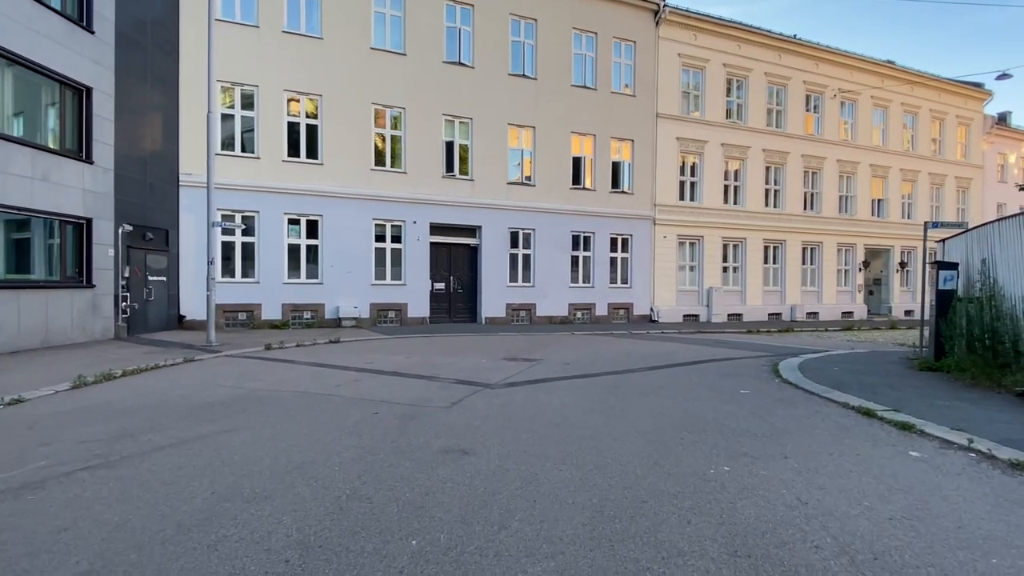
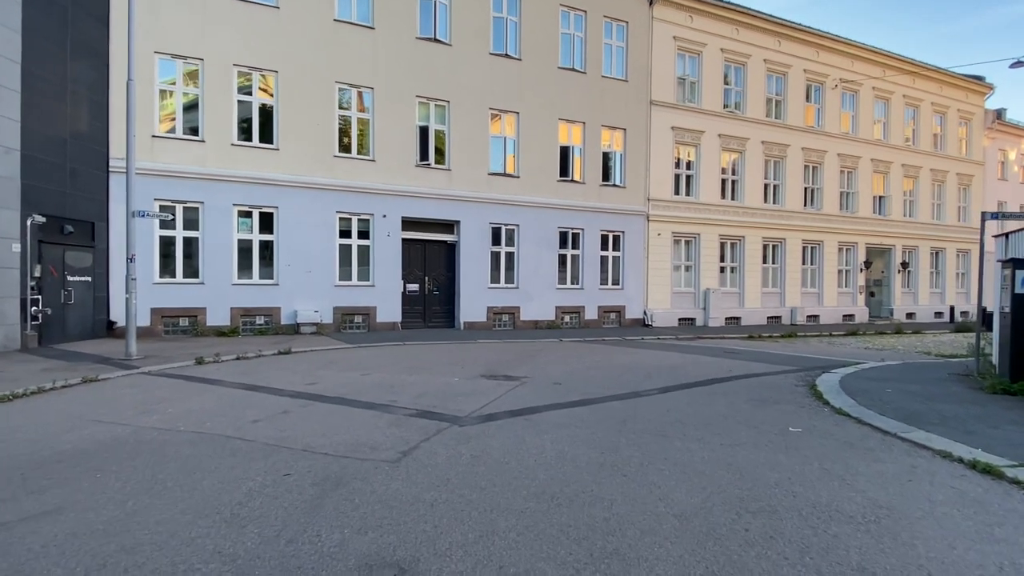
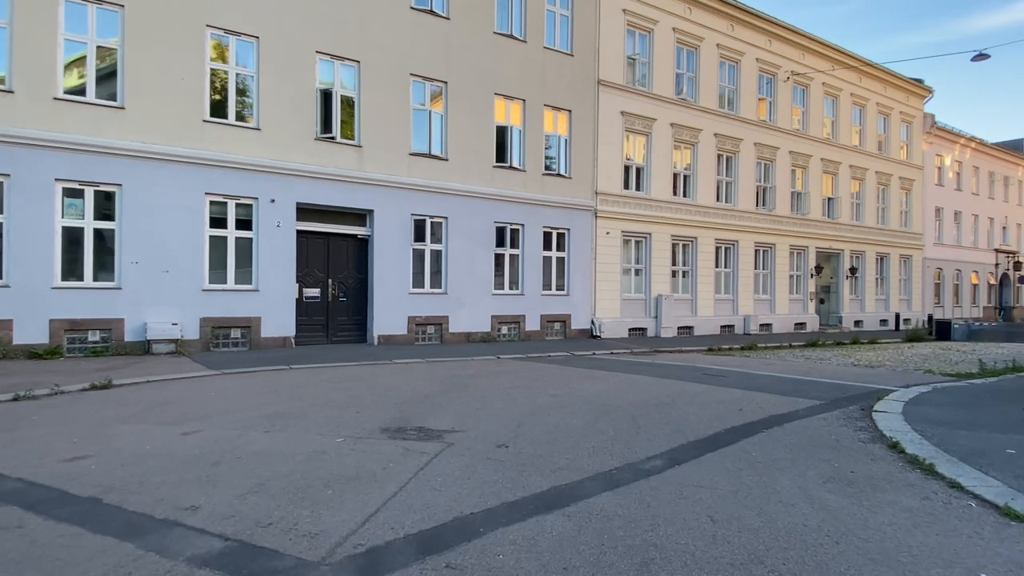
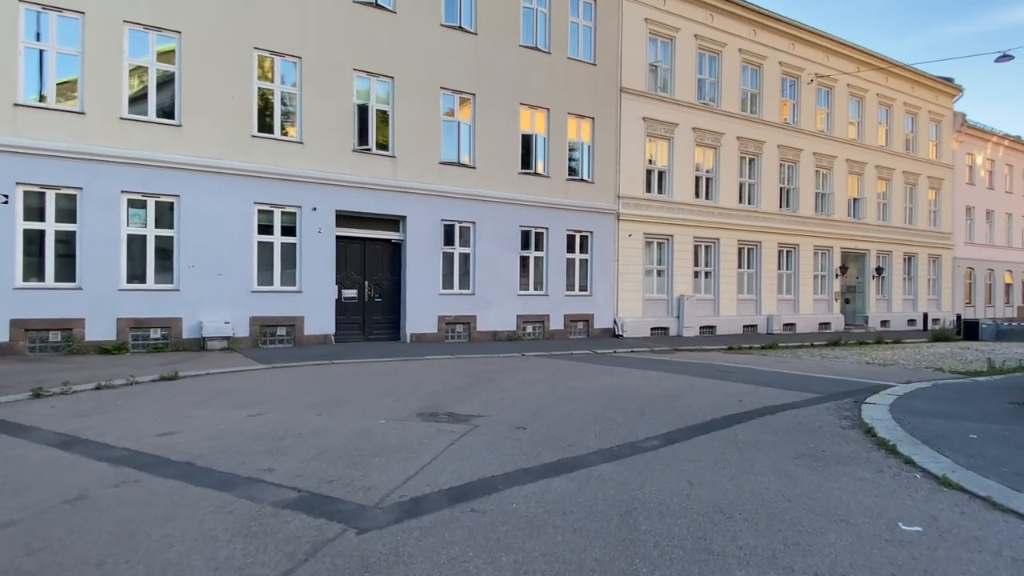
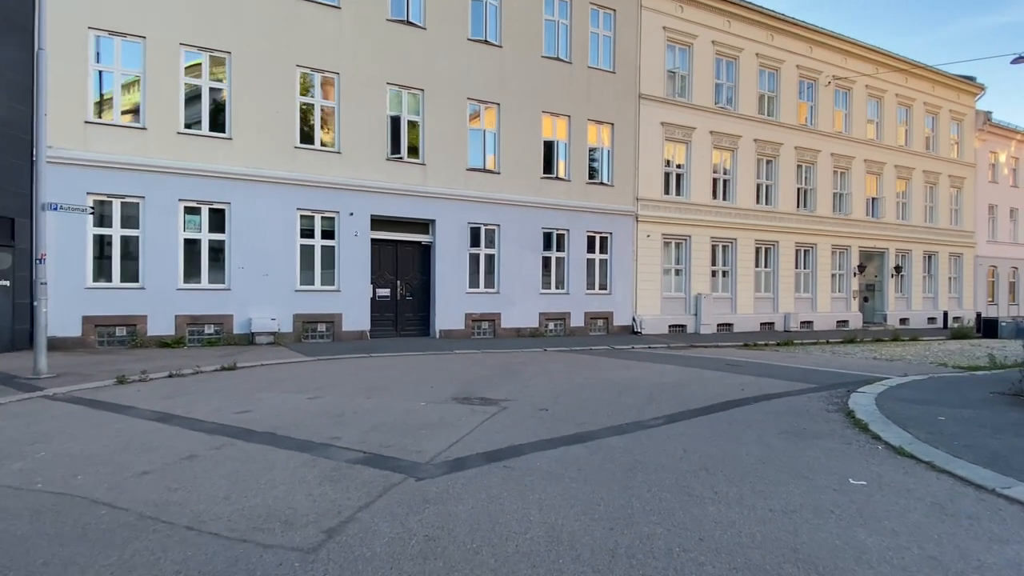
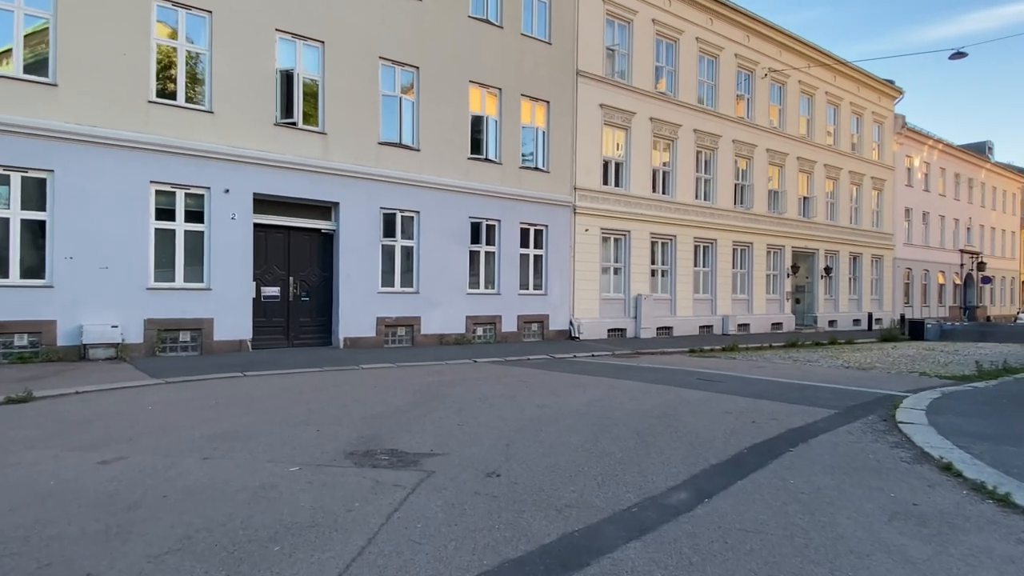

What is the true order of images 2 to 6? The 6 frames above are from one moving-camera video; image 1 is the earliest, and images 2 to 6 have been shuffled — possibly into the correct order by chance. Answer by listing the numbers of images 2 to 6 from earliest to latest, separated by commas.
2, 5, 4, 3, 6
